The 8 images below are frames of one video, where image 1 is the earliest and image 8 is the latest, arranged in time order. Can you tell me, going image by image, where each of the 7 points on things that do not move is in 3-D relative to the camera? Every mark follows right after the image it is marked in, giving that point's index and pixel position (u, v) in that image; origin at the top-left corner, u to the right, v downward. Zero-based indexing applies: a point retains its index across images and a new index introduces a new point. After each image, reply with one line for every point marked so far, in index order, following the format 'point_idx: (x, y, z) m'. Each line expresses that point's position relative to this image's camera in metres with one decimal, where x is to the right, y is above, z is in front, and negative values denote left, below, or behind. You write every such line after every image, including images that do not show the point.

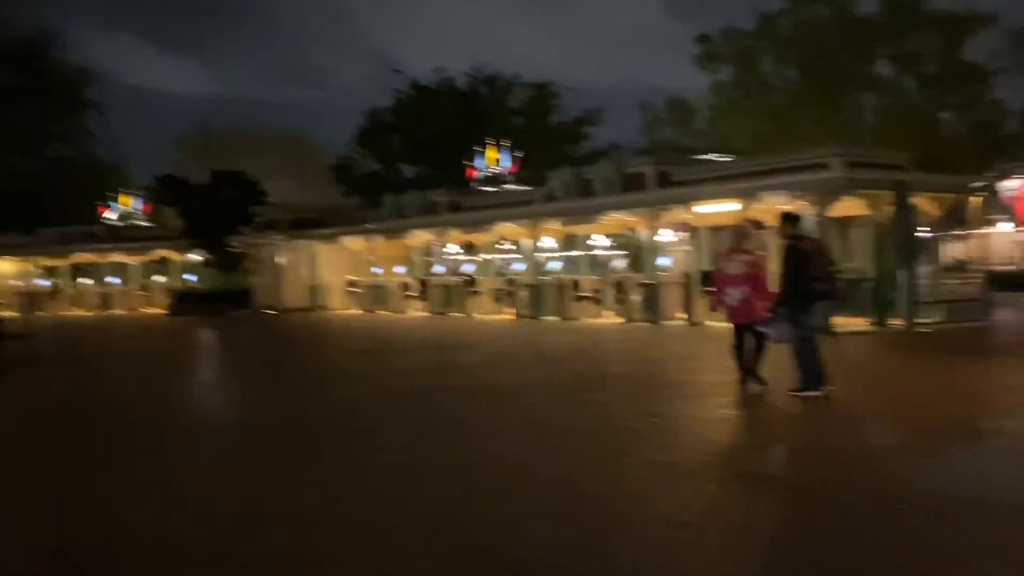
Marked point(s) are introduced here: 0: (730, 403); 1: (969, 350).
0: (+2.6, -1.4, +10.5) m
1: (+8.0, -1.1, +15.2) m
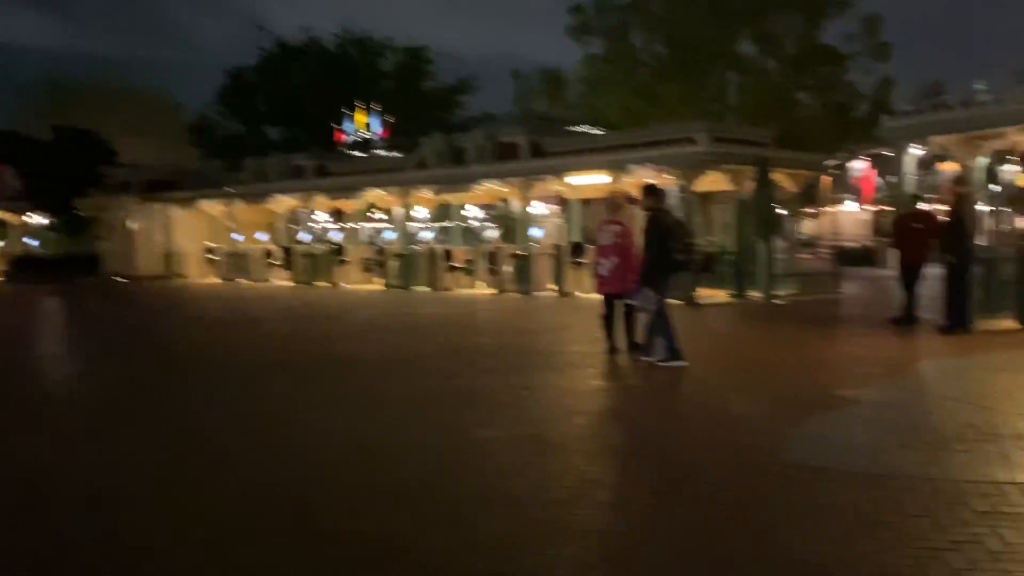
0: (+1.0, -1.0, +10.6) m
1: (+5.7, -0.6, +16.0) m
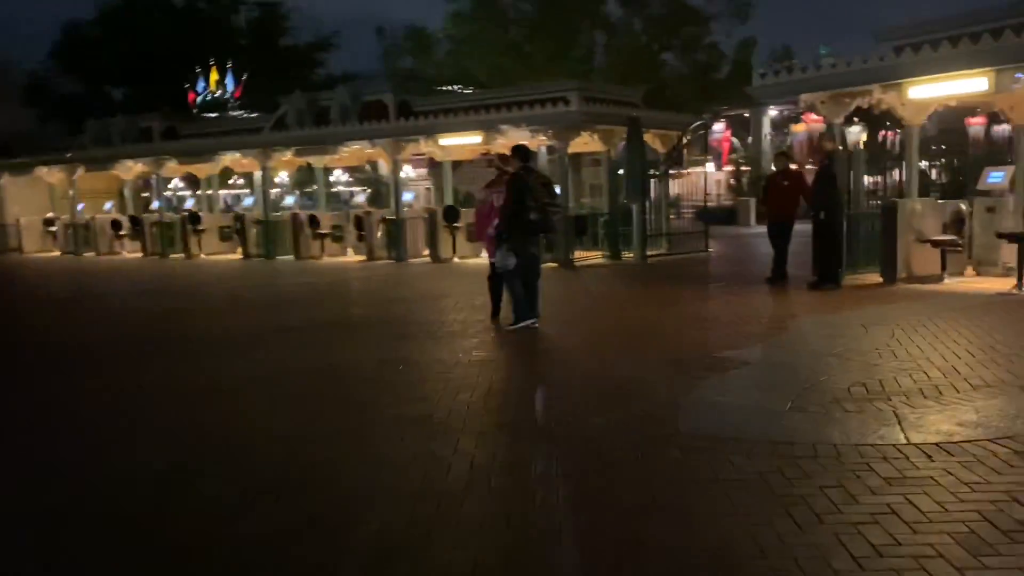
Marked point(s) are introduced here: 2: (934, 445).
0: (-0.4, -0.6, +10.1) m
1: (+3.4, +0.1, +16.0) m
2: (+2.7, -1.0, +5.6) m
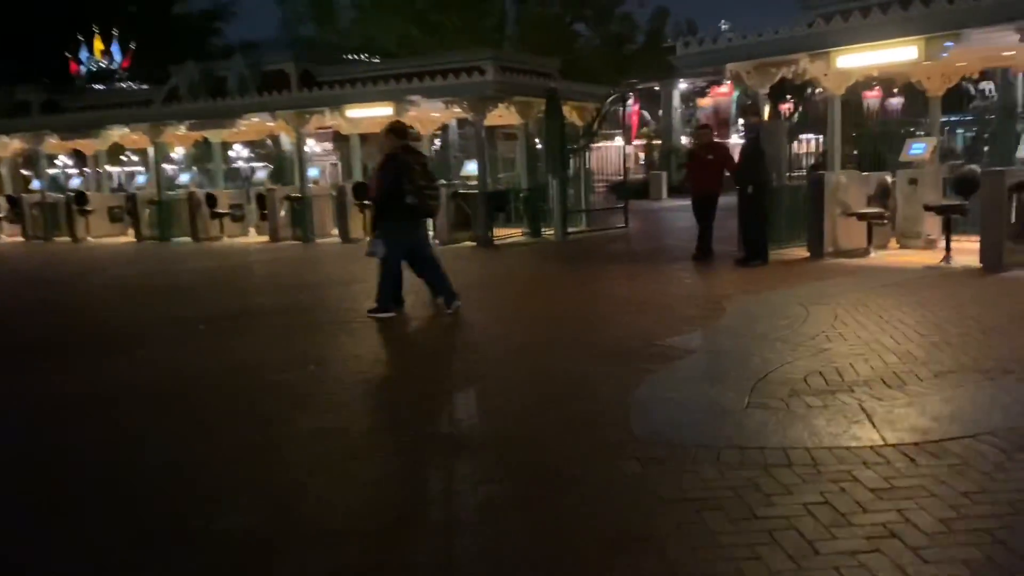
0: (-1.2, -0.5, +9.2) m
1: (+2.0, +0.5, +15.5) m
2: (+2.3, -0.9, +5.1) m
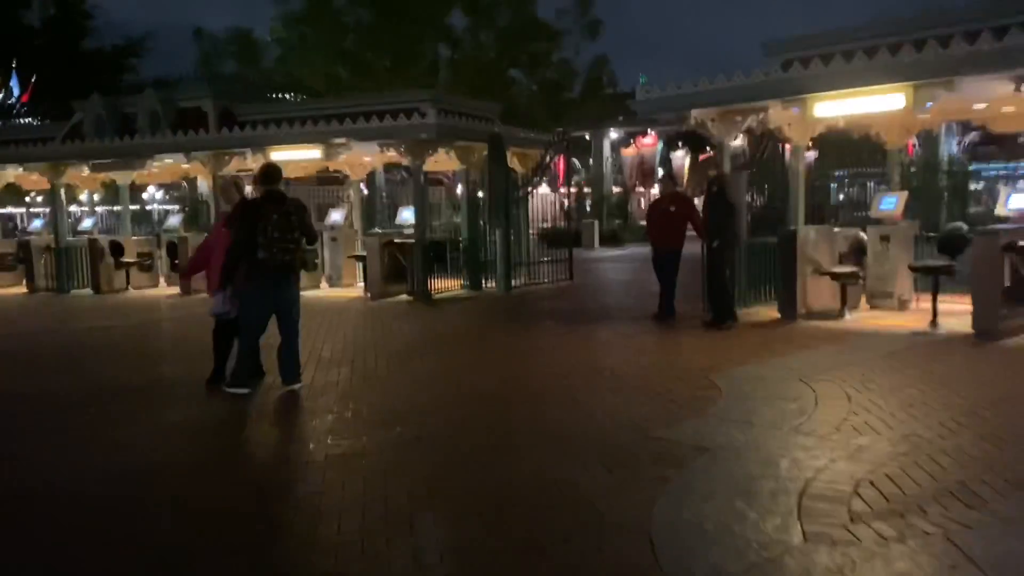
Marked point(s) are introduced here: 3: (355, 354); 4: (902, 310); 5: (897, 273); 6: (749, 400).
0: (-1.6, -1.1, +7.6) m
1: (+1.0, -0.5, +14.2) m
2: (+2.3, -1.4, +3.8) m
3: (-1.9, -0.8, +10.8) m
4: (+5.8, -0.3, +13.1) m
5: (+5.7, +0.2, +13.1) m
6: (+2.1, -1.0, +7.7) m
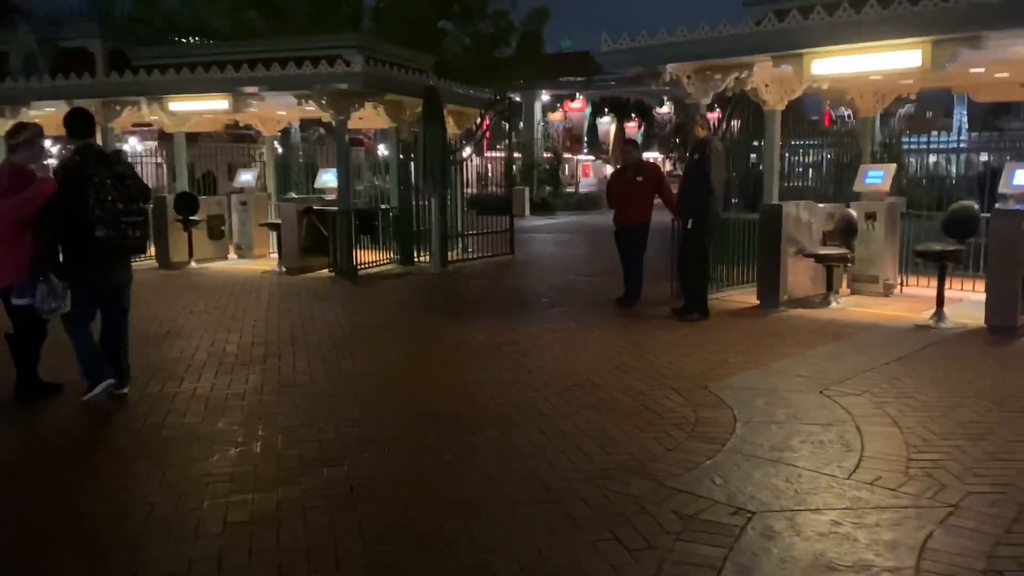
0: (-1.8, -1.1, +5.7) m
1: (+0.2, -0.2, +12.5) m
2: (+2.4, -1.5, +2.3) m
3: (-2.5, -0.6, +8.8) m
4: (+5.0, -0.1, +11.9) m
5: (+5.0, +0.4, +11.8) m
6: (+1.8, -0.9, +6.1) m
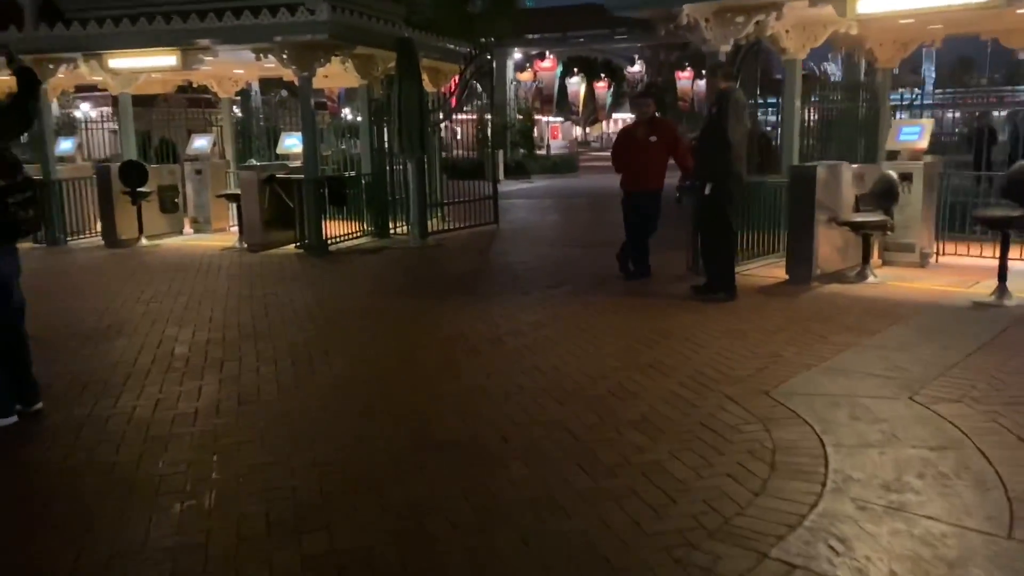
0: (-1.6, -1.1, +4.3) m
1: (+0.1, +0.2, +11.1) m
2: (+2.7, -1.6, +1.0) m
3: (-2.4, -0.5, +7.4) m
4: (+5.0, +0.3, +10.6) m
5: (+4.9, +0.8, +10.5) m
6: (+2.0, -0.9, +4.8) m
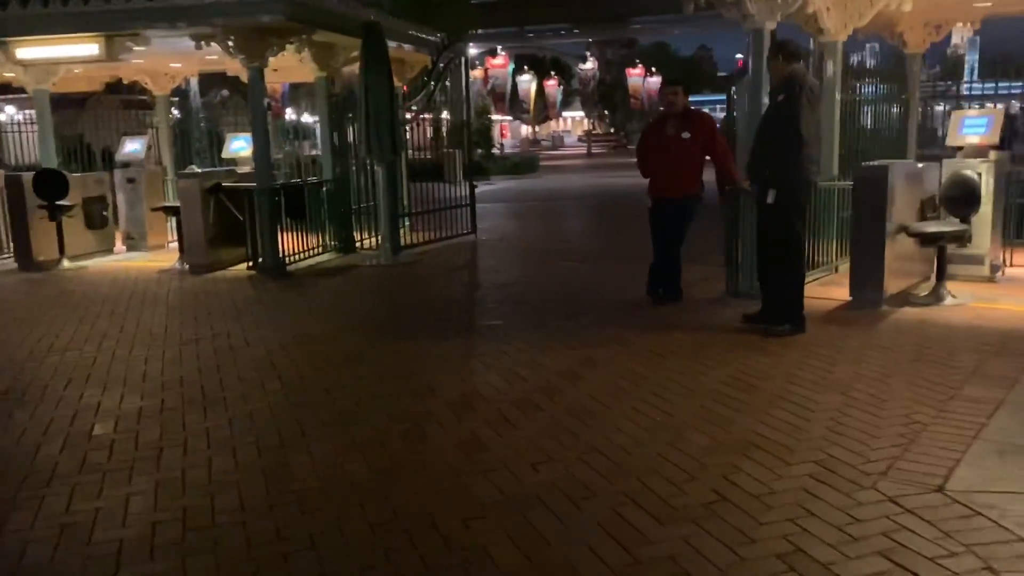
0: (-1.2, -1.4, +2.4) m
1: (+0.1, -0.1, +9.3) m
2: (+3.3, -1.8, -0.6) m
3: (-2.2, -0.9, +5.5) m
4: (+5.0, +0.1, +9.1) m
5: (+4.9, +0.6, +9.0) m
6: (+2.4, -1.1, +3.1) m
